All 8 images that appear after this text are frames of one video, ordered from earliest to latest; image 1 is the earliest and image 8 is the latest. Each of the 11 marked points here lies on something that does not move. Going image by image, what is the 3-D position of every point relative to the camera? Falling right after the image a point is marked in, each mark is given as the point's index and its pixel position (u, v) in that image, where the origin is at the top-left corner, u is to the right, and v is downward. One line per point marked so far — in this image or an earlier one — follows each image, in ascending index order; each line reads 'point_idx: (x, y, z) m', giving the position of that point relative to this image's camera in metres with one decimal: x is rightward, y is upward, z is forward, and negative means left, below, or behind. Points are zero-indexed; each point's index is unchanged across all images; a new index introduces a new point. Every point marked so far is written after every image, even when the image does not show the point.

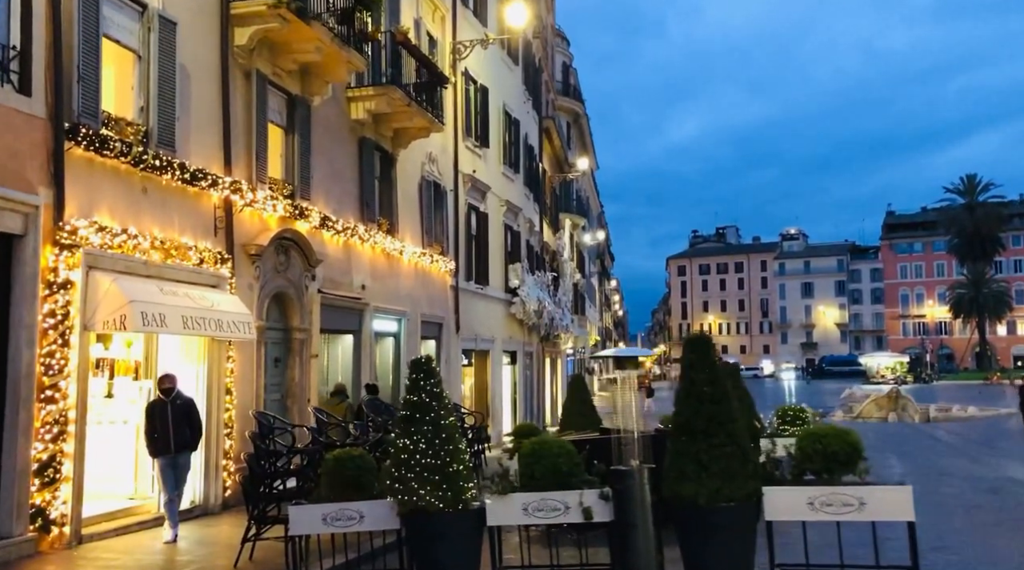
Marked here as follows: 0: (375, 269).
0: (-2.5, +0.3, +18.4) m
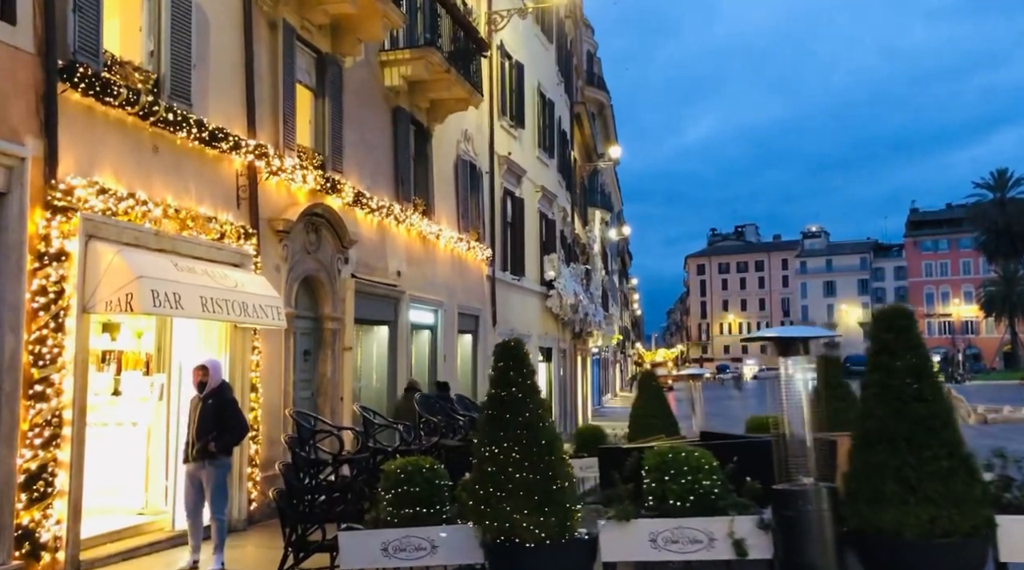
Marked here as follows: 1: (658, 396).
0: (-1.7, +0.5, +16.6) m
1: (+1.7, -1.3, +12.0) m
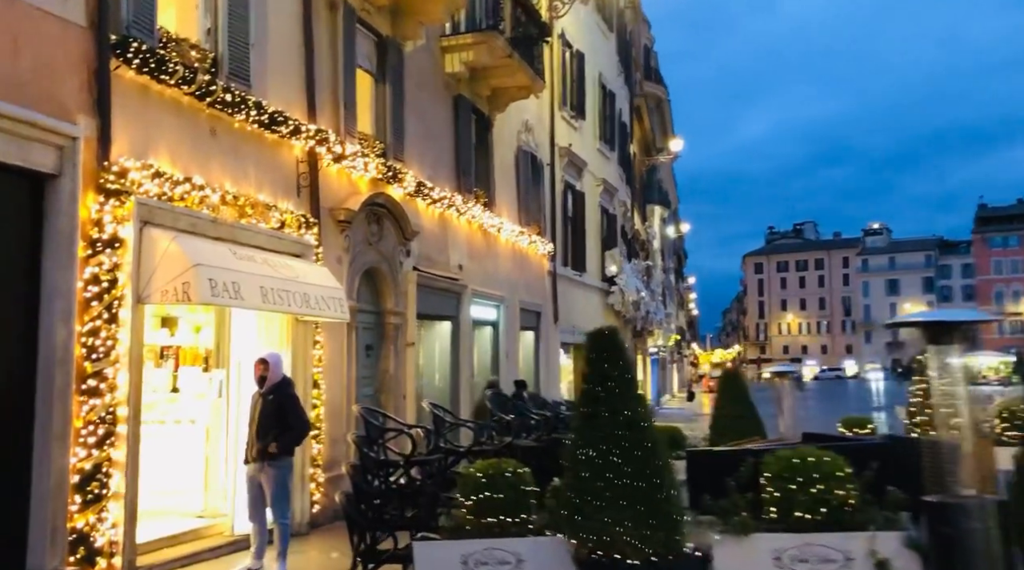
0: (-0.6, +0.6, +16.0) m
1: (+2.6, -1.2, +11.3) m
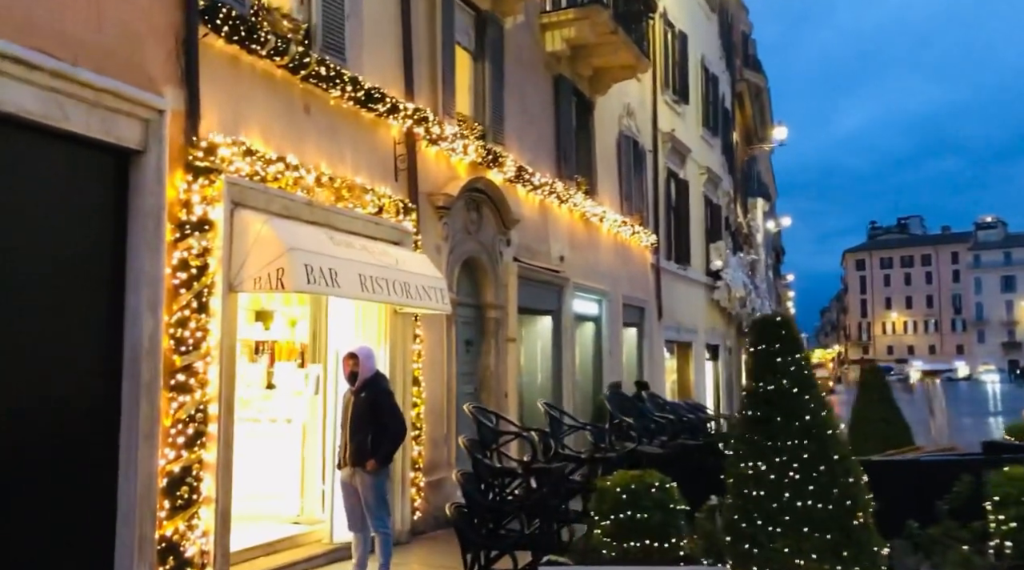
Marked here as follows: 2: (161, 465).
0: (+1.0, +0.7, +15.1) m
1: (+3.8, -1.1, +10.2) m
2: (-2.3, -1.2, +6.7) m
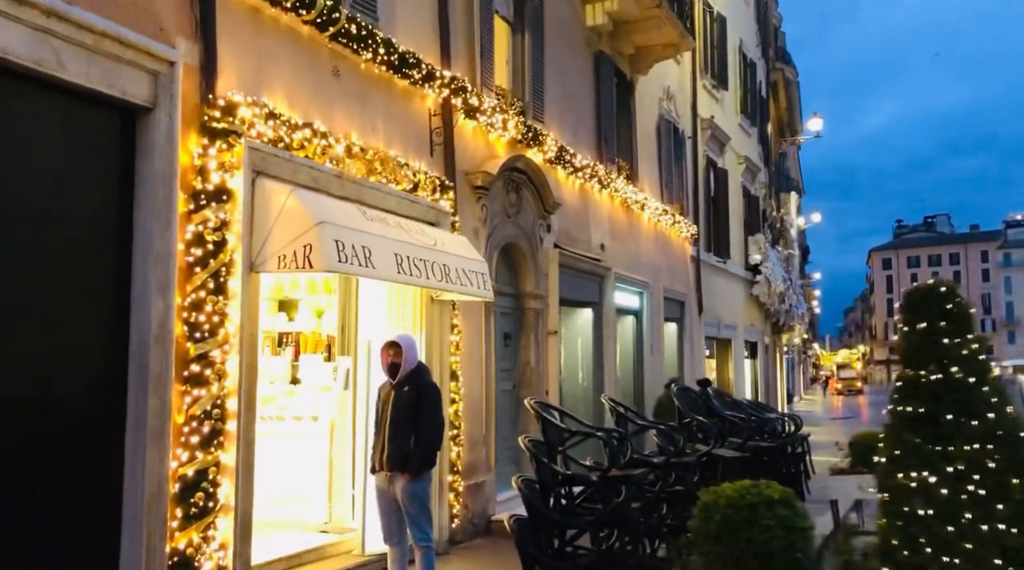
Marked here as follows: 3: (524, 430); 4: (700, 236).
0: (+1.5, +0.9, +14.2) m
1: (+4.2, -1.0, +9.2) m
2: (-2.0, -1.1, +5.8) m
3: (+0.1, -1.6, +11.0) m
4: (+3.6, +0.9, +19.0) m
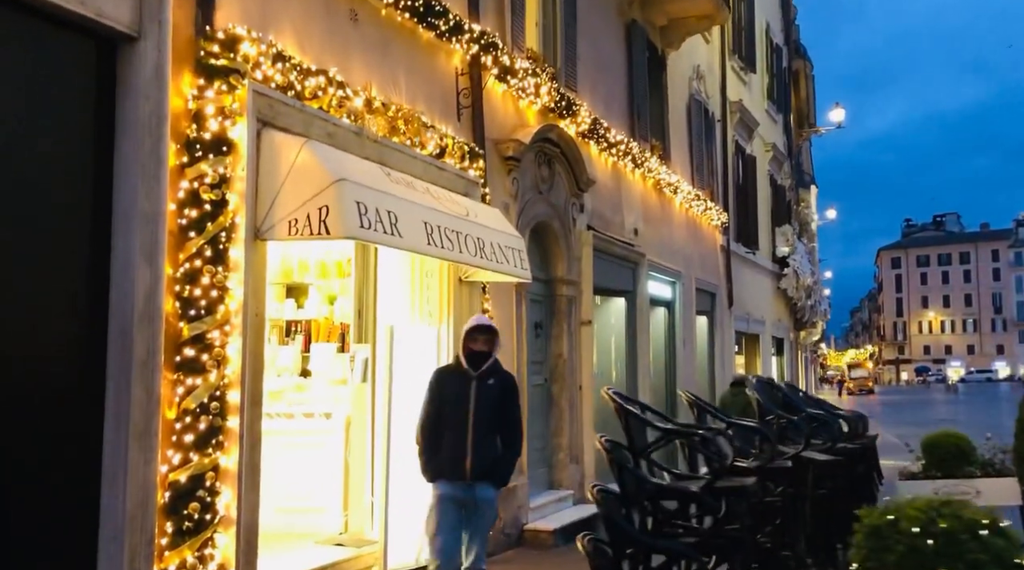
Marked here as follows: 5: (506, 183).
0: (+1.8, +1.0, +13.2) m
1: (+4.5, -0.8, +8.2) m
2: (-1.7, -0.9, +4.8) m
3: (+0.4, -1.4, +10.0) m
4: (+3.9, +1.1, +18.0) m
5: (-0.1, +0.9, +8.8) m
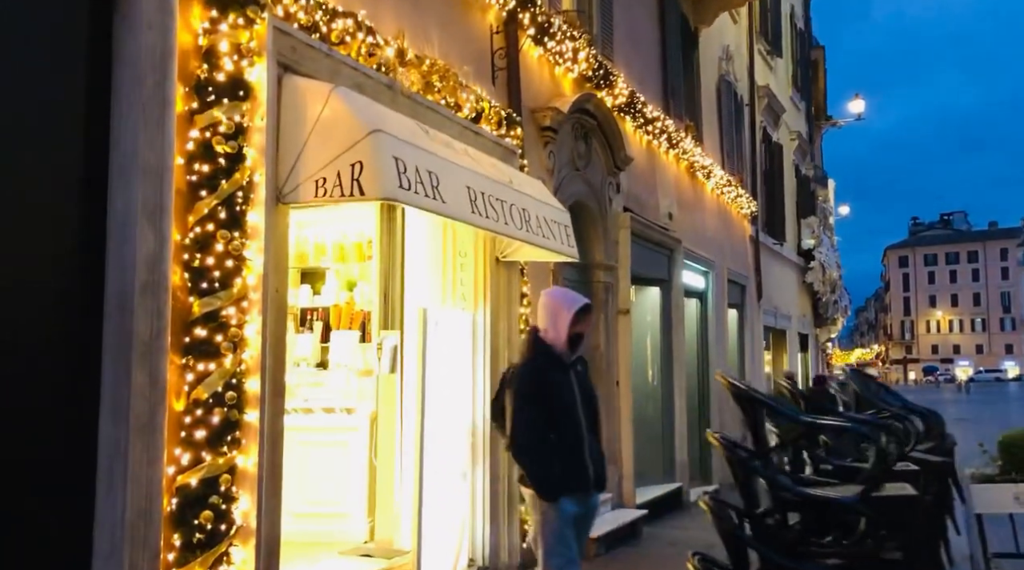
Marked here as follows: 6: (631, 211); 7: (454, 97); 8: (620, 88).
0: (+2.1, +1.1, +12.4) m
1: (+4.8, -0.7, +7.4) m
2: (-1.4, -0.8, +4.0) m
3: (+0.7, -1.3, +9.2) m
4: (+4.2, +1.2, +17.2) m
5: (+0.2, +1.0, +8.1) m
6: (+1.2, +0.7, +10.1) m
7: (-0.4, +1.2, +6.3) m
8: (+1.0, +1.9, +9.6) m
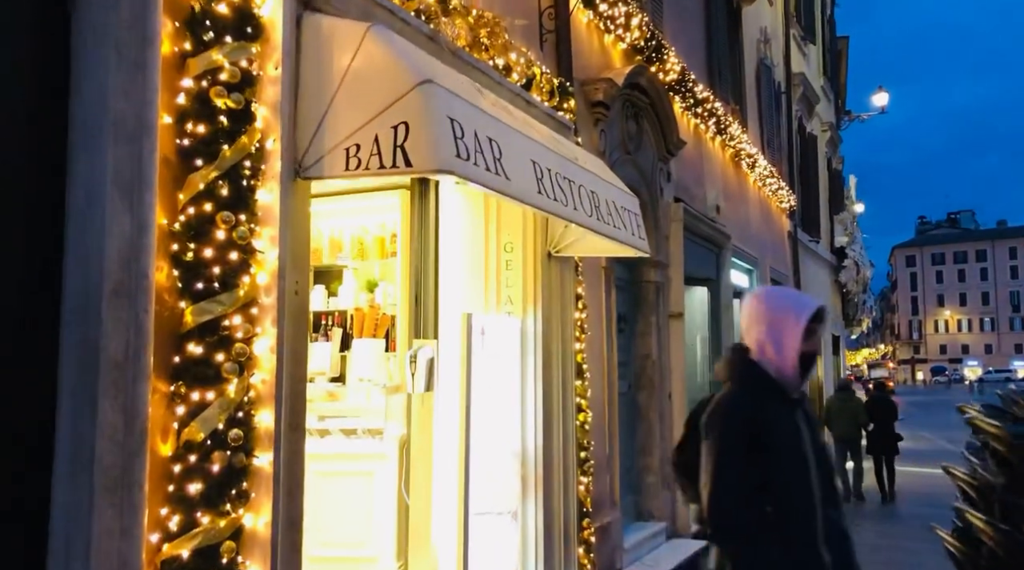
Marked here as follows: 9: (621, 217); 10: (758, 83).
0: (+2.4, +1.1, +11.3) m
1: (+5.1, -0.7, +6.3) m
2: (-1.1, -0.8, +2.9) m
3: (+1.1, -1.3, +8.1) m
4: (+4.6, +1.2, +16.1) m
5: (+0.6, +1.0, +7.0) m
6: (+1.5, +0.7, +9.0) m
7: (0.0, +1.2, +5.3) m
8: (+1.4, +1.9, +8.5) m
9: (+0.6, +0.4, +5.2) m
10: (+3.4, +2.8, +13.9) m
